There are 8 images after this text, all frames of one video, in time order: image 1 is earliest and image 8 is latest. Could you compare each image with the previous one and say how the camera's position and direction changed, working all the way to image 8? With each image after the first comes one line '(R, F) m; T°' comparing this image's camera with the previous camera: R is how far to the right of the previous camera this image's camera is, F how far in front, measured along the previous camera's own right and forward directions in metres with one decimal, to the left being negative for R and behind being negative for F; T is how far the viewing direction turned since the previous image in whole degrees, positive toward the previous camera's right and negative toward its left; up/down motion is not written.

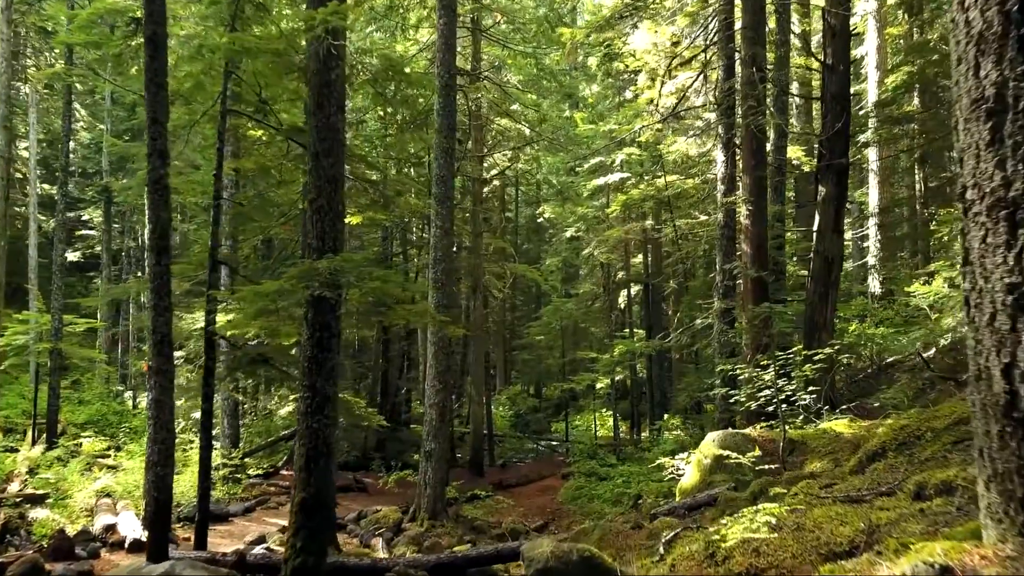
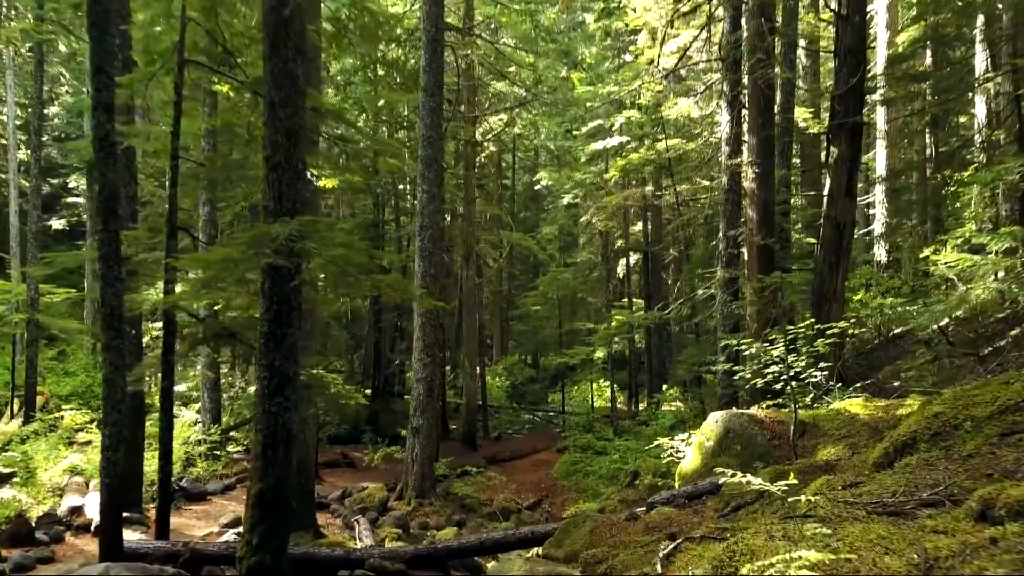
(+0.1, +0.7) m; 0°
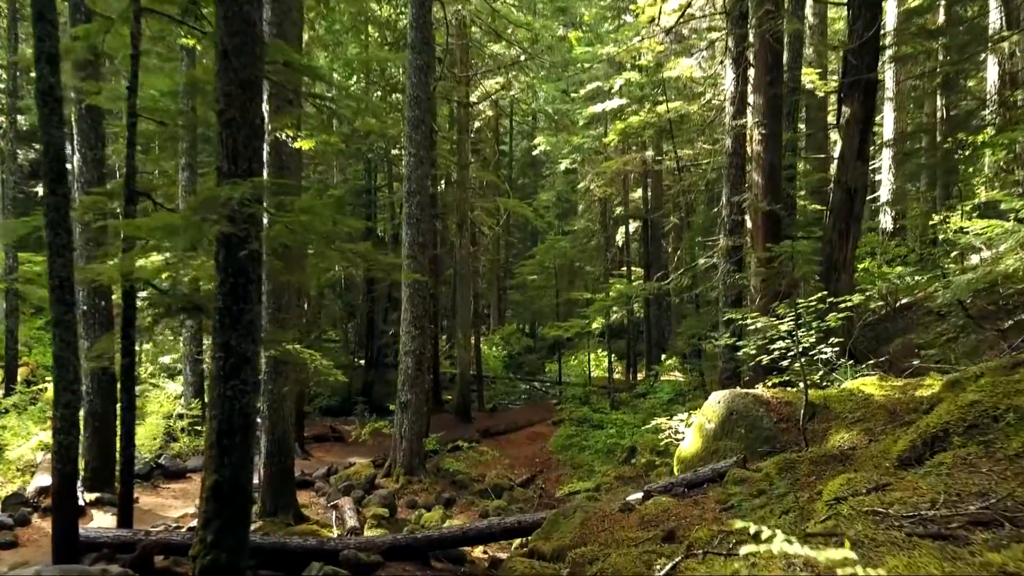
(+0.1, +0.6) m; 0°
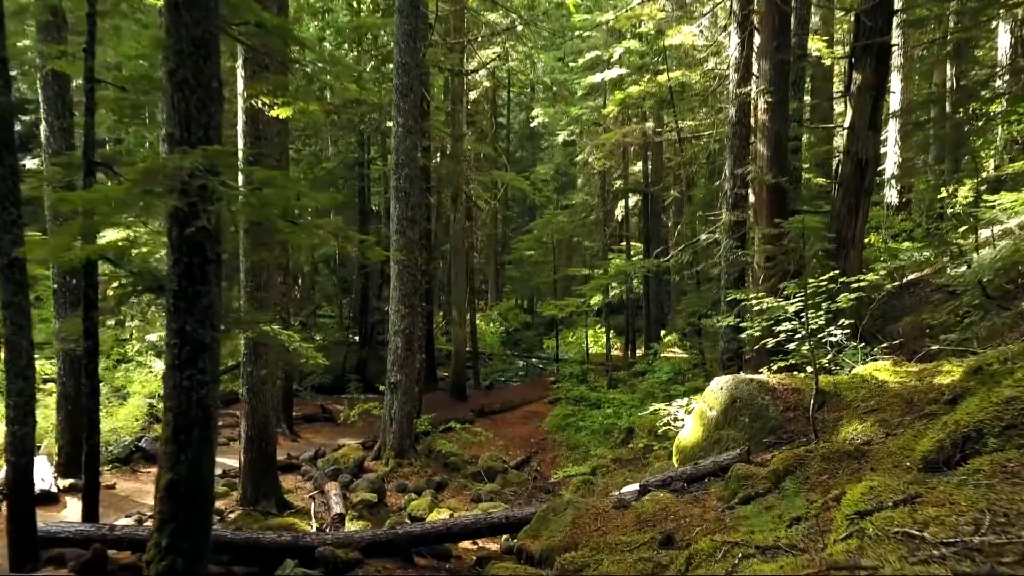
(+0.1, +0.5) m; 0°
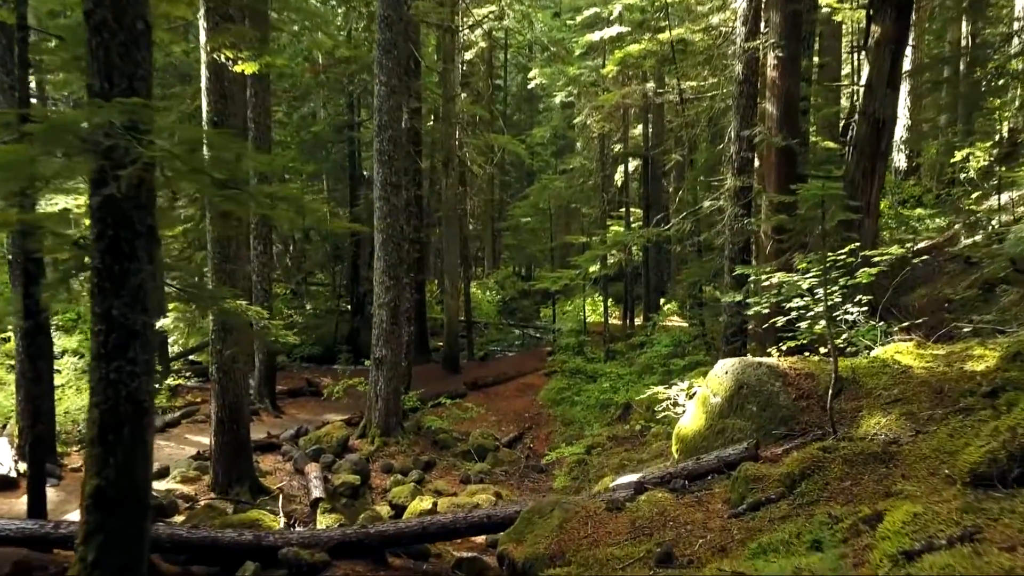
(+0.1, +0.6) m; 0°
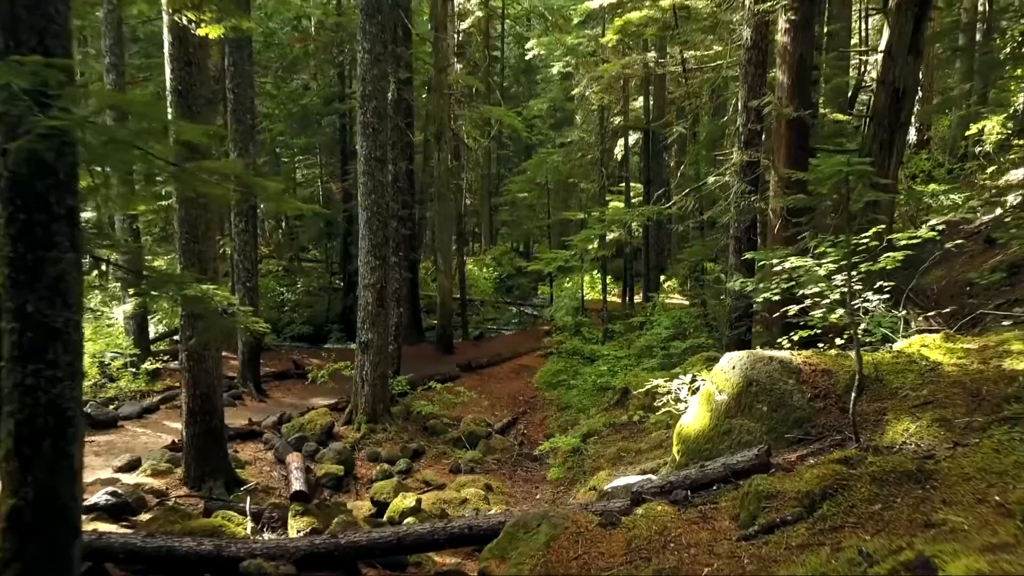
(+0.1, +0.5) m; 0°
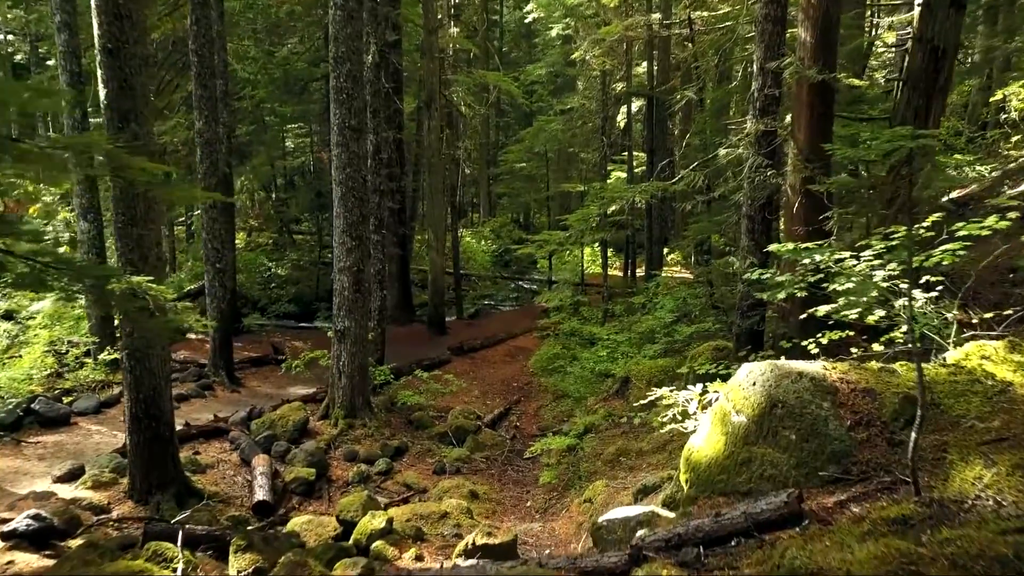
(+0.2, +0.9) m; 0°
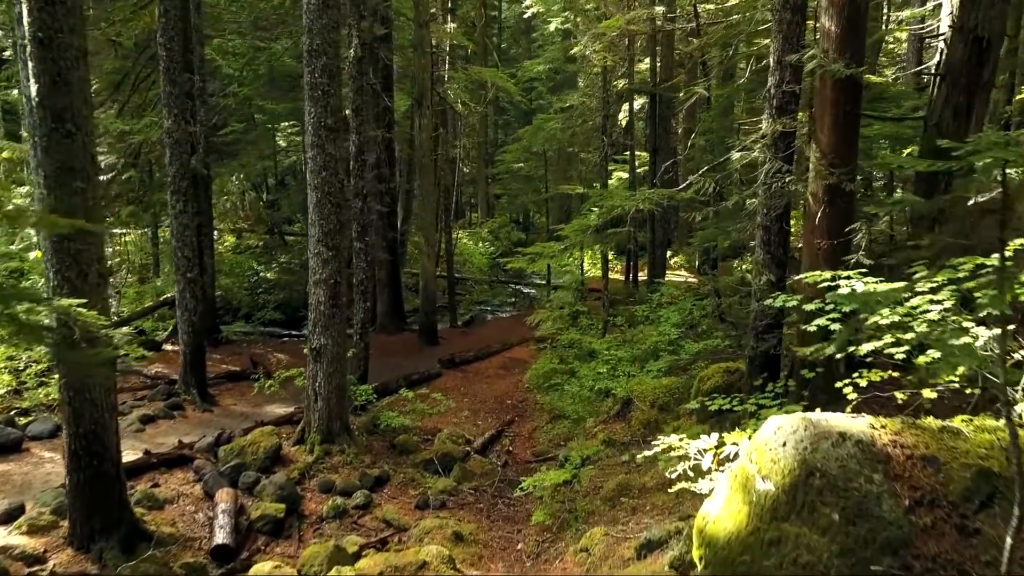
(+0.1, +0.8) m; 0°
